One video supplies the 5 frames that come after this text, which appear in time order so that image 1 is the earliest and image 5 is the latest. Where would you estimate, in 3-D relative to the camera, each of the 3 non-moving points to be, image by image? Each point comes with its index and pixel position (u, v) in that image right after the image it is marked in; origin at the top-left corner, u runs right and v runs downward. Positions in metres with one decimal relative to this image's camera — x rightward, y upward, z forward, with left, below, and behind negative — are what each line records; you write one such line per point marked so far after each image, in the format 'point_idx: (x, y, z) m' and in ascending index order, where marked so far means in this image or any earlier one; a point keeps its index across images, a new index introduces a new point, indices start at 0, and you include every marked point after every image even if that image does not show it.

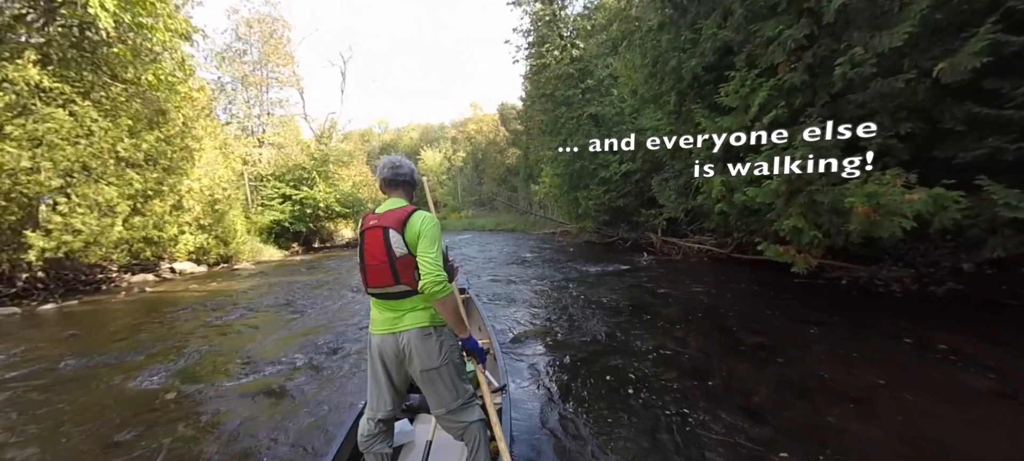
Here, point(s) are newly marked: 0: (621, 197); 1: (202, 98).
0: (+3.4, +1.0, +12.7) m
1: (-11.0, +4.7, +14.3) m
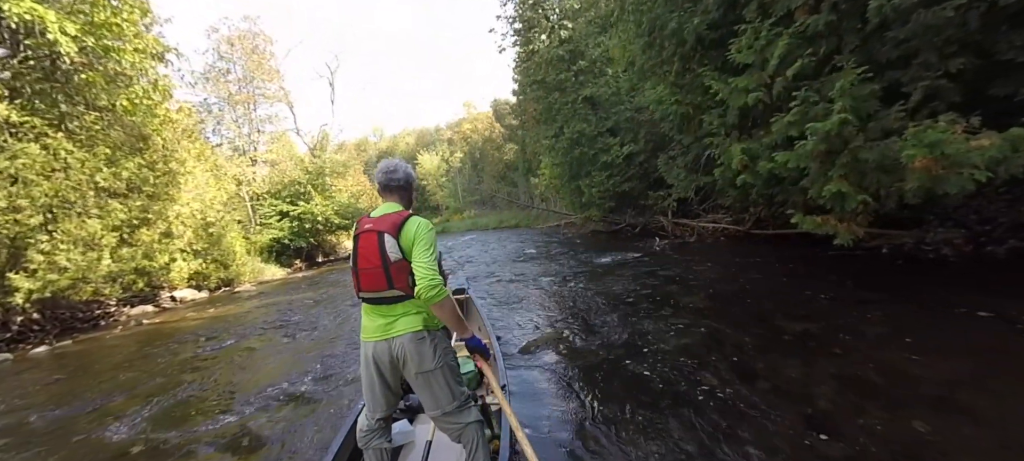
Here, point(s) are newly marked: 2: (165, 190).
0: (+3.4, +1.4, +12.0) m
1: (-11.3, +3.8, +13.9) m
2: (-11.0, +1.3, +13.0) m
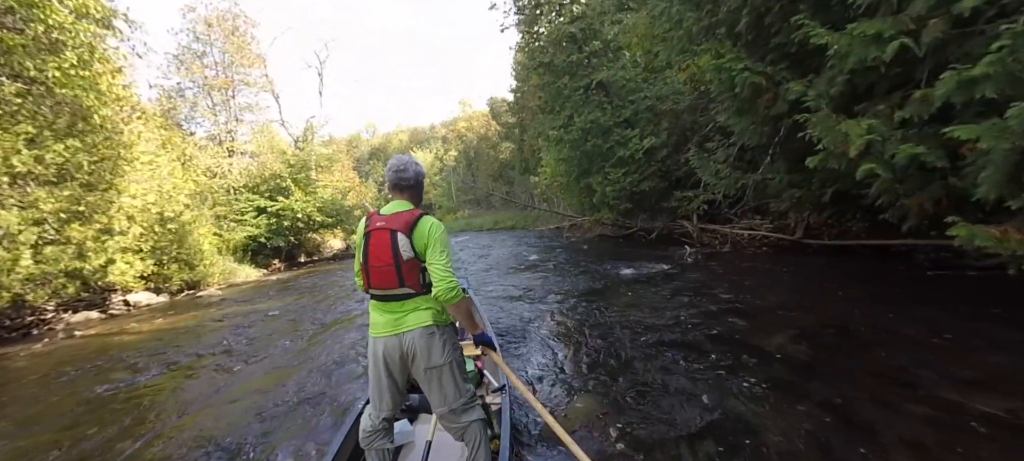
0: (+3.4, +1.3, +10.5) m
1: (-11.2, +3.9, +12.1) m
2: (-10.9, +1.4, +11.2) m
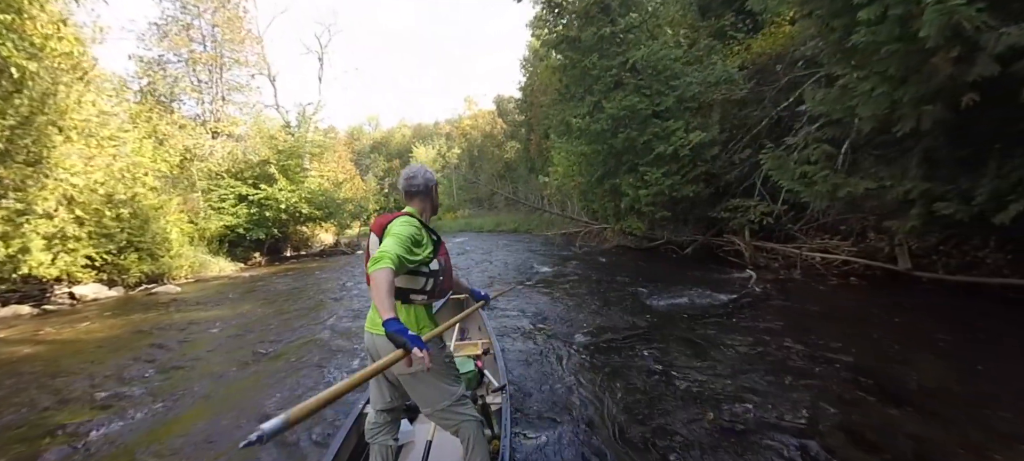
0: (+3.7, +1.0, +8.6) m
1: (-10.8, +4.3, +10.2) m
2: (-10.7, +1.8, +9.3) m
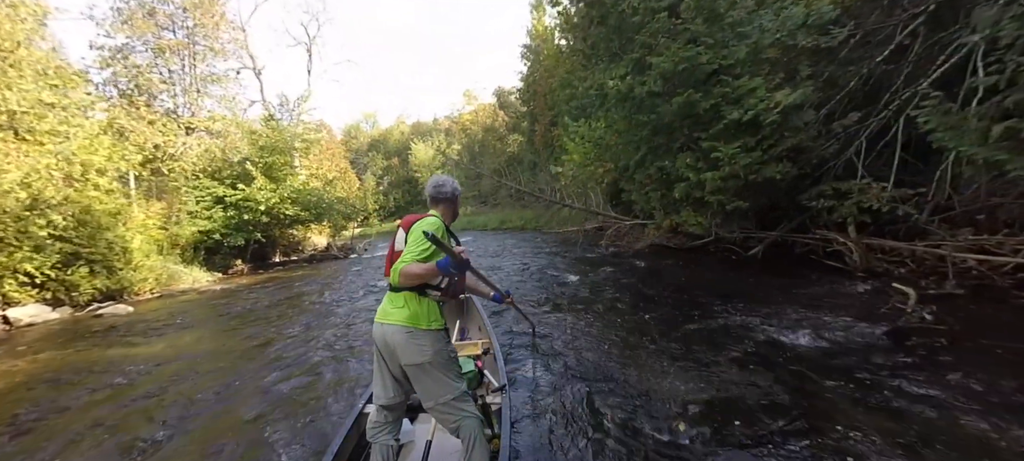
0: (+4.0, +1.0, +6.5) m
1: (-10.6, +4.1, +8.2) m
2: (-10.4, +1.6, +7.3) m
